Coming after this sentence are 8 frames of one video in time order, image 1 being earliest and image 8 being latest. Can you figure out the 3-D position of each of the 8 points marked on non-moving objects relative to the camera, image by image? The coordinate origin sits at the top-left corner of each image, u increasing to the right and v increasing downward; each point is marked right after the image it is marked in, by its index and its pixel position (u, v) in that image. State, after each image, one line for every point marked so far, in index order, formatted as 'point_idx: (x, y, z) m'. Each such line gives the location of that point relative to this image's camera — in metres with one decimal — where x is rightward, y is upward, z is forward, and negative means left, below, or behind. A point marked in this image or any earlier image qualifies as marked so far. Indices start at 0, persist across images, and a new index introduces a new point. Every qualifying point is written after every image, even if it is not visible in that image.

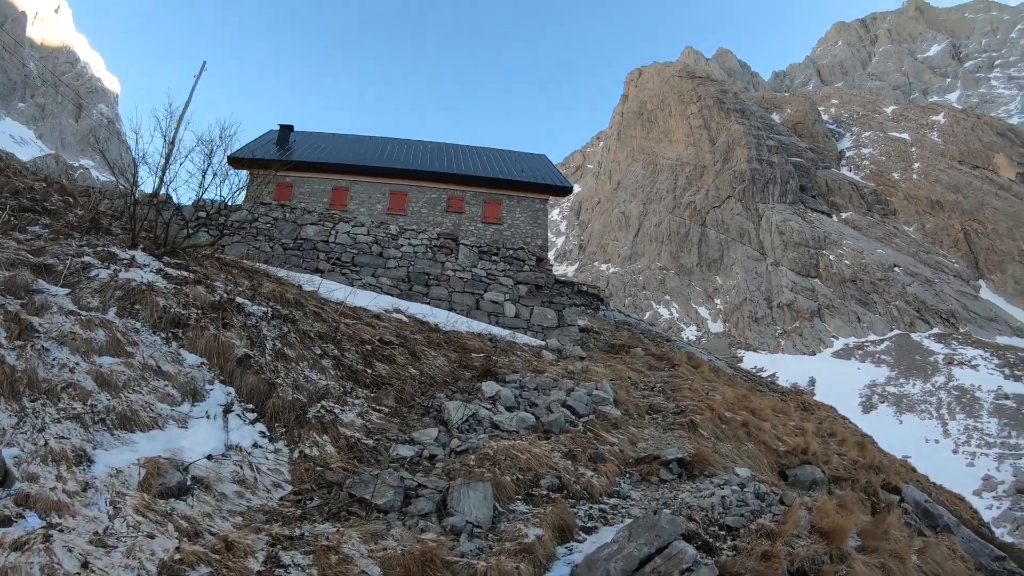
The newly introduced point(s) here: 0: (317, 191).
0: (-3.6, +1.8, +14.2) m
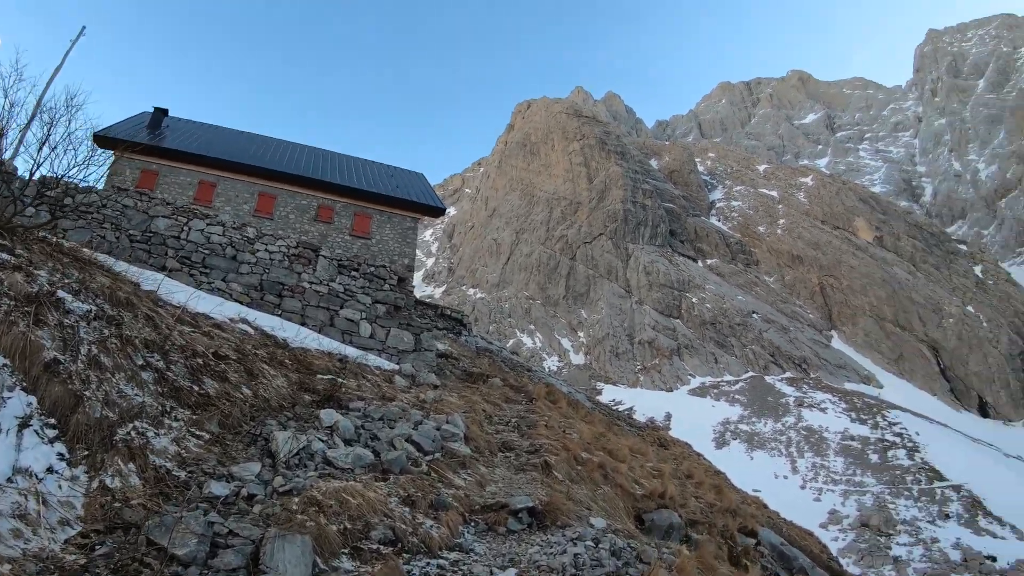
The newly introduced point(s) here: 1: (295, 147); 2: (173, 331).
0: (-5.6, +1.8, +13.2) m
1: (-4.8, +3.2, +17.2) m
2: (-2.7, -0.3, +6.0) m
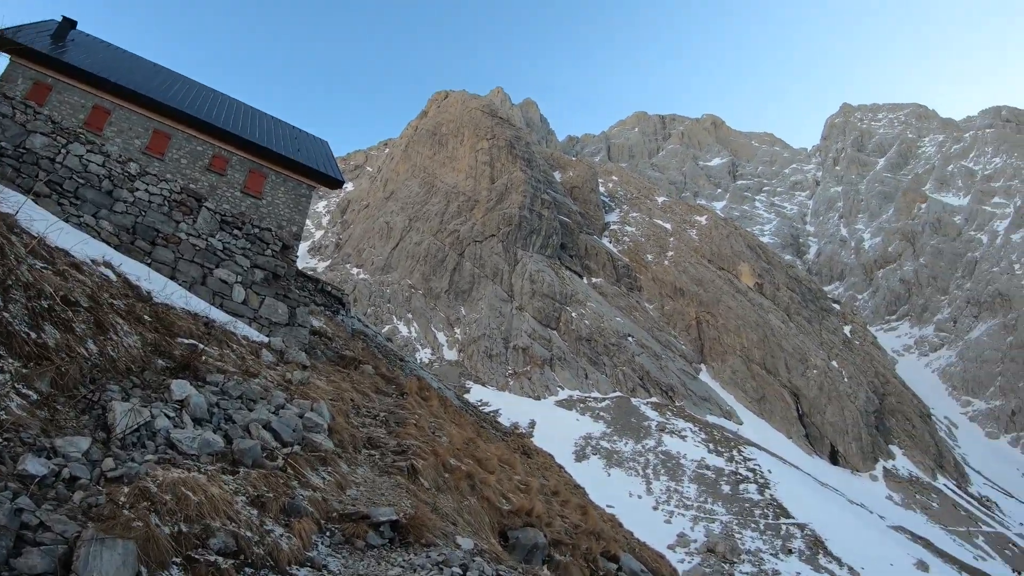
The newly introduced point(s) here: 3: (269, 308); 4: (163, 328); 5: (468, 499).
0: (-6.8, +2.8, +12.0) m
1: (-6.4, +4.1, +16.1) m
2: (-3.4, +0.1, +5.3) m
3: (-3.4, -0.3, +11.1) m
4: (-3.0, -0.4, +6.8) m
5: (-0.4, -2.1, +7.7) m
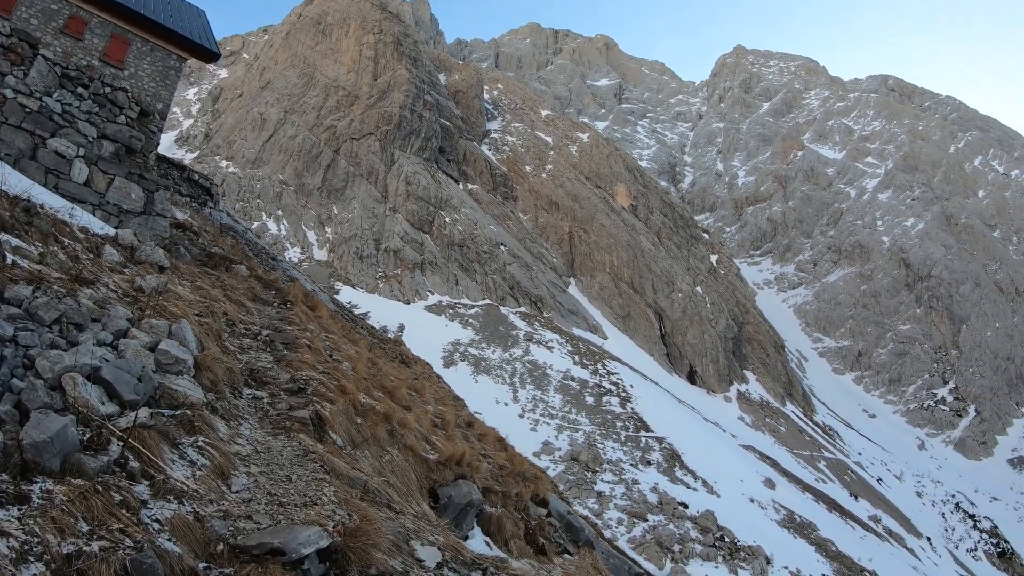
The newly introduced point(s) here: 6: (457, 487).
0: (-7.6, +4.5, +8.9) m
1: (-7.7, +6.3, +12.8) m
2: (-3.5, +0.8, +3.2) m
3: (-4.4, +1.1, +8.9) m
4: (-3.3, +0.5, +4.7) m
5: (-1.0, -1.3, +6.2) m
6: (-0.5, -1.7, +6.7) m
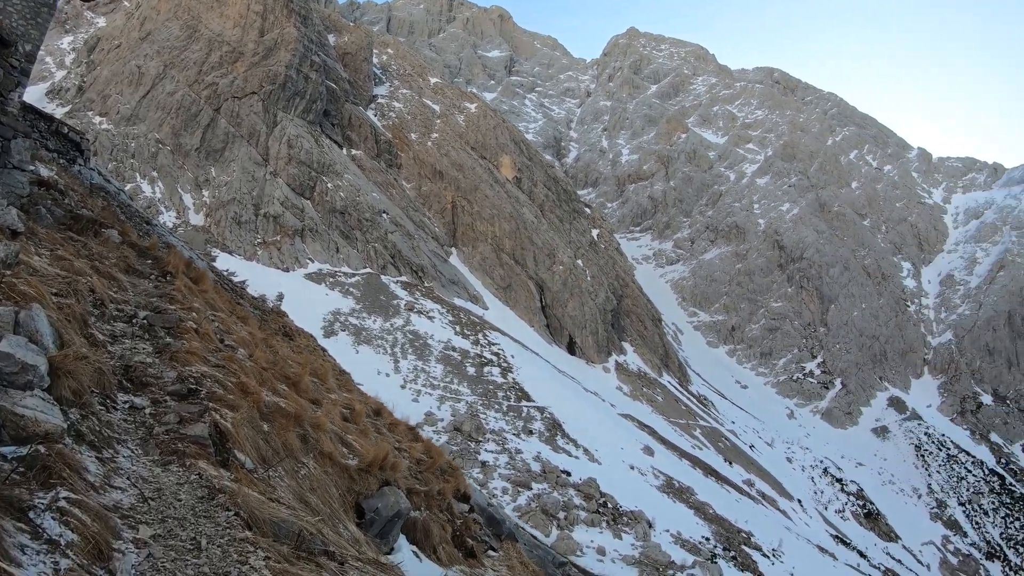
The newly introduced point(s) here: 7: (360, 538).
0: (-8.1, +4.9, +6.7) m
1: (-8.7, +6.8, +10.6) m
2: (-3.3, +0.9, +1.8) m
3: (-5.0, +1.4, +7.3) m
4: (-3.4, +0.6, +3.3) m
5: (-1.4, -1.2, +5.2) m
6: (-1.0, -1.6, +5.7) m
7: (-1.0, -1.7, +5.1) m
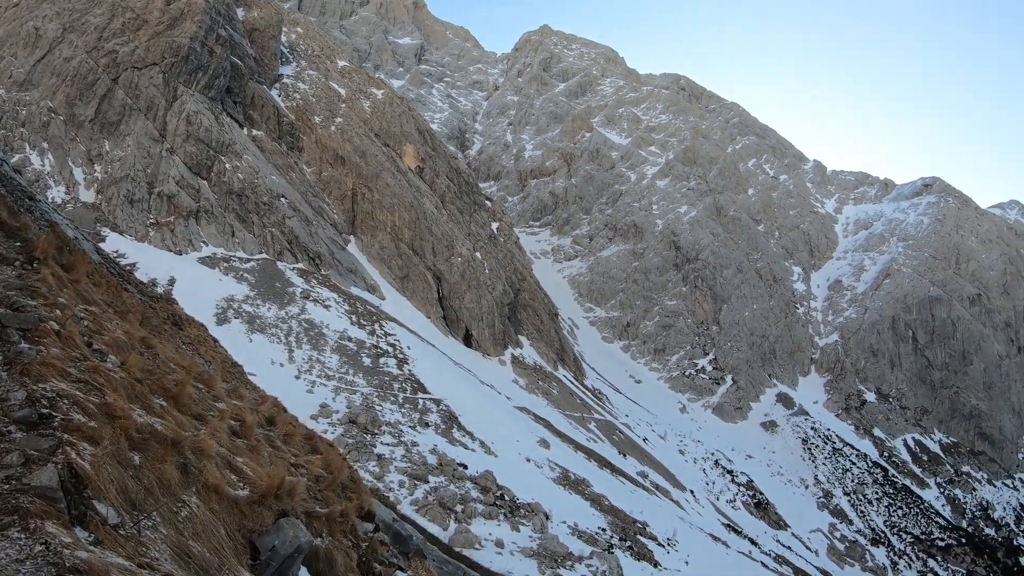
0: (-8.5, +5.1, +5.1) m
1: (-9.5, +7.0, +8.8) m
2: (-3.3, +0.9, +0.8) m
3: (-5.6, +1.5, +6.0) m
4: (-3.6, +0.6, +2.3) m
5: (-1.8, -1.2, +4.4) m
6: (-1.5, -1.6, +5.0) m
7: (-1.5, -1.7, +4.4) m
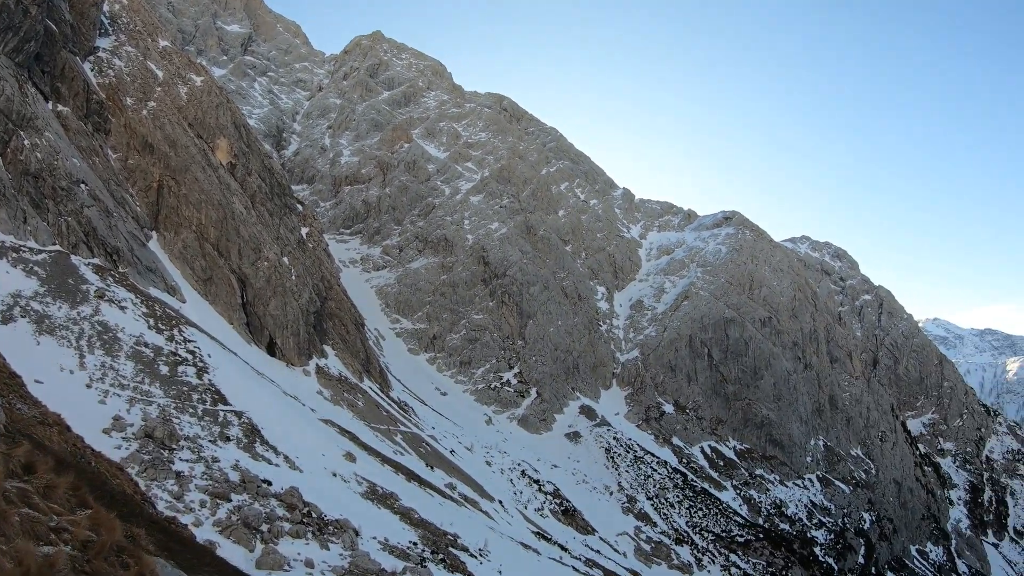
0: (-9.8, +4.9, +1.6) m
1: (-11.5, +6.8, +5.0) m
2: (-3.8, +0.6, -1.5) m
3: (-7.3, +1.2, +3.1) m
4: (-4.5, +0.3, -0.1) m
5: (-3.3, -1.6, +2.4) m
6: (-3.1, -2.0, +3.0) m
7: (-3.0, -2.1, +2.4) m
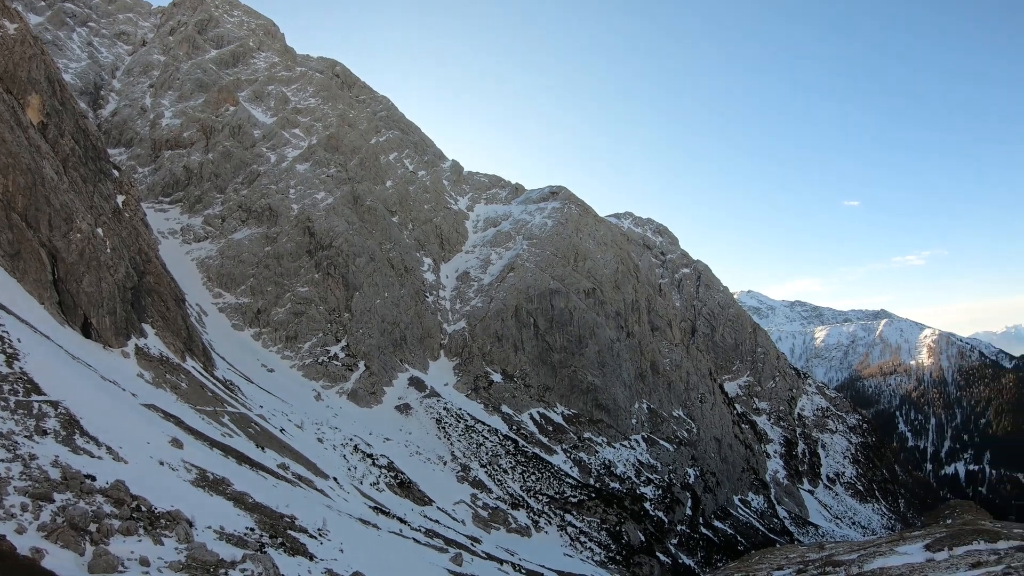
0: (-11.9, +5.3, -0.5) m
1: (-14.2, +7.3, +2.5) m
2: (-5.4, +1.0, -2.2) m
3: (-9.6, +1.7, +1.6) m
4: (-6.3, +0.7, -0.9) m
5: (-5.6, -1.1, +1.7) m
6: (-5.5, -1.5, +2.4) m
7: (-5.3, -1.6, +1.9) m
